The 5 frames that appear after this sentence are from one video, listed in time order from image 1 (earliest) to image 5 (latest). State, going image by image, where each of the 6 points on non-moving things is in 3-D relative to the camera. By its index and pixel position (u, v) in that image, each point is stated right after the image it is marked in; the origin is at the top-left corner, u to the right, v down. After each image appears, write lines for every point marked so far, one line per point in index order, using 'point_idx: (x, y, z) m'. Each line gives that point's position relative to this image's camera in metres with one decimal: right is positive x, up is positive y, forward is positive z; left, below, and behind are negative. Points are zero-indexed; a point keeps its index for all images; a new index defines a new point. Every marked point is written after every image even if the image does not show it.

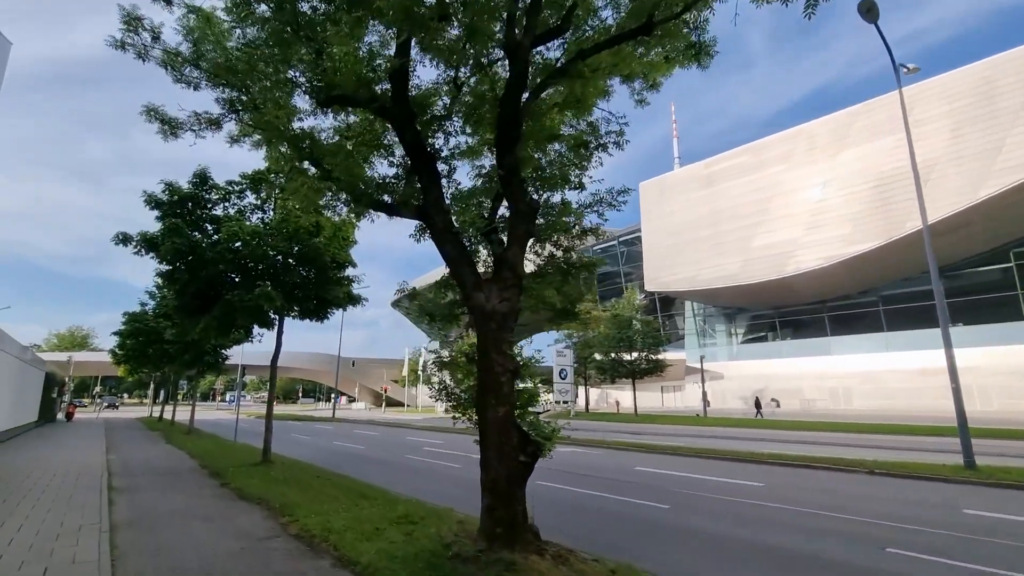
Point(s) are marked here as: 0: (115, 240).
0: (-8.2, +1.0, +12.2) m
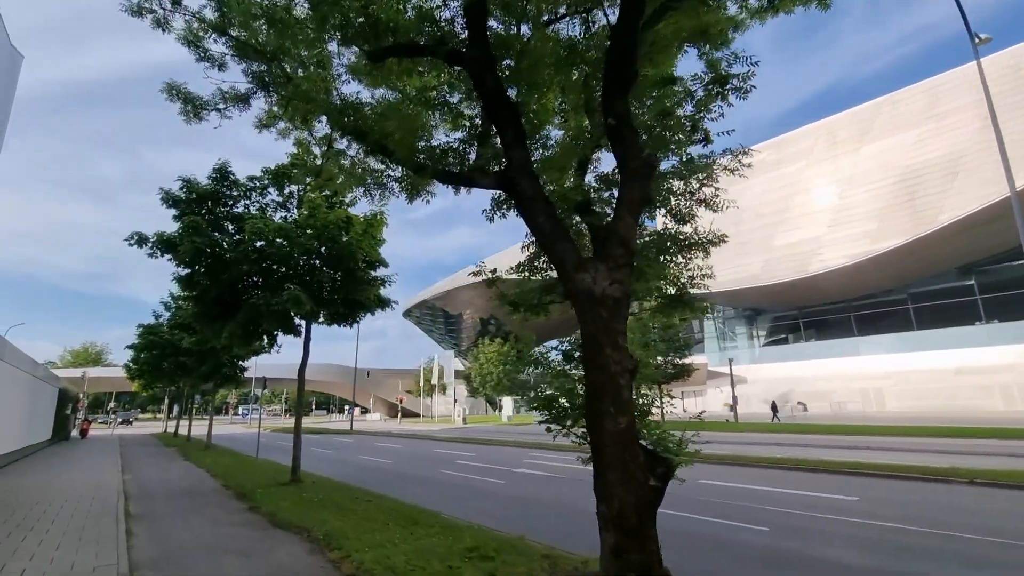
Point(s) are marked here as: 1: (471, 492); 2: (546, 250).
0: (-7.2, +0.9, +11.2) m
1: (-0.8, -4.5, +12.9) m
2: (+0.3, +0.3, +4.6) m
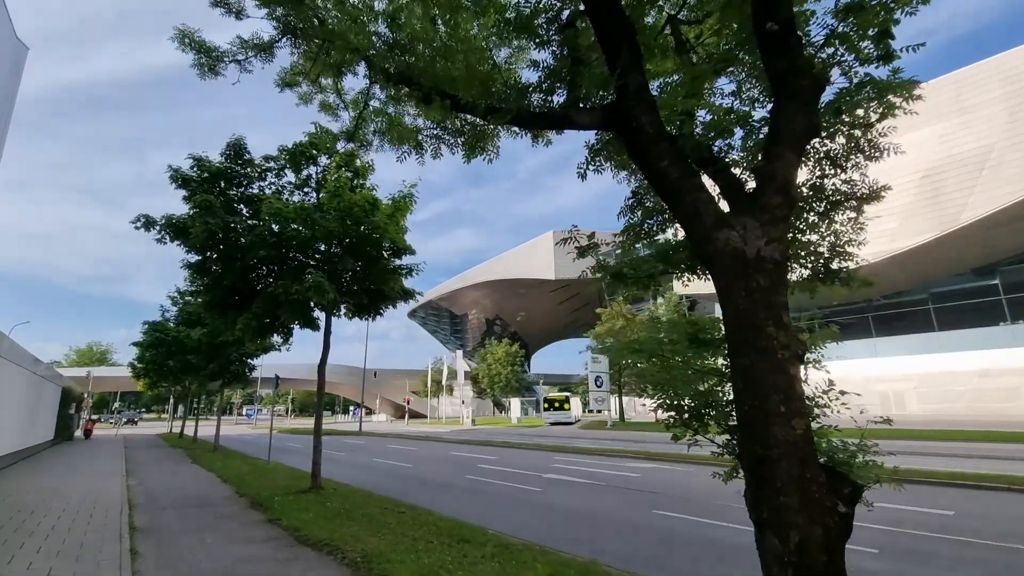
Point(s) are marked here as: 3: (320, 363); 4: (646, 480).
0: (-6.5, +1.1, +10.2) m
1: (-0.1, -4.3, +11.8) m
2: (+1.0, +0.5, +3.6) m
3: (-3.6, -1.4, +11.0) m
4: (+3.2, -4.6, +14.1) m
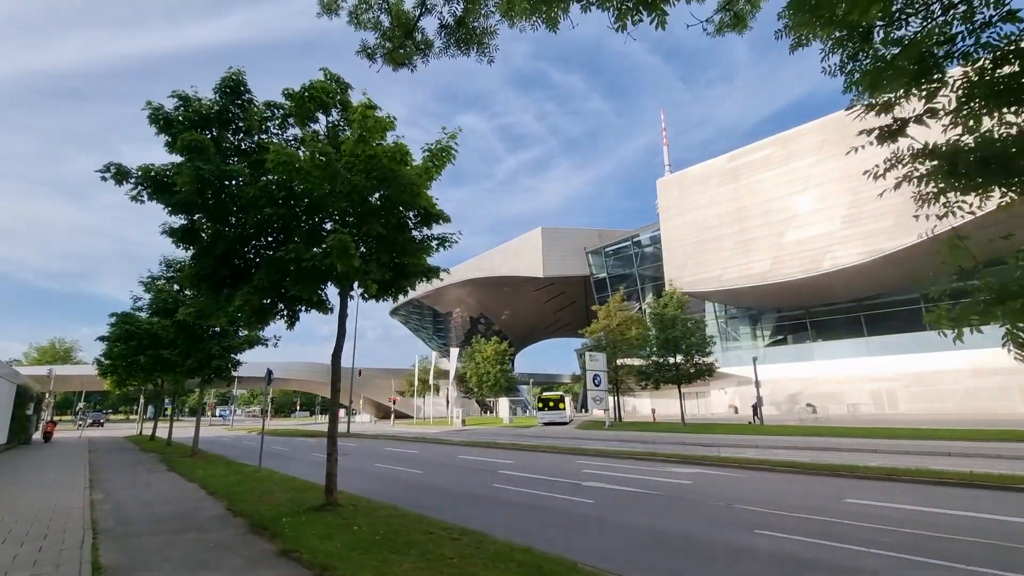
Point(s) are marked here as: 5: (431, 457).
0: (-5.6, +1.6, +8.1) m
1: (+0.7, -3.9, +10.0) m
2: (+2.1, +0.9, +1.8) m
3: (-2.7, -1.0, +9.1) m
4: (+3.9, -4.2, +12.4) m
5: (-2.7, -5.6, +19.6) m
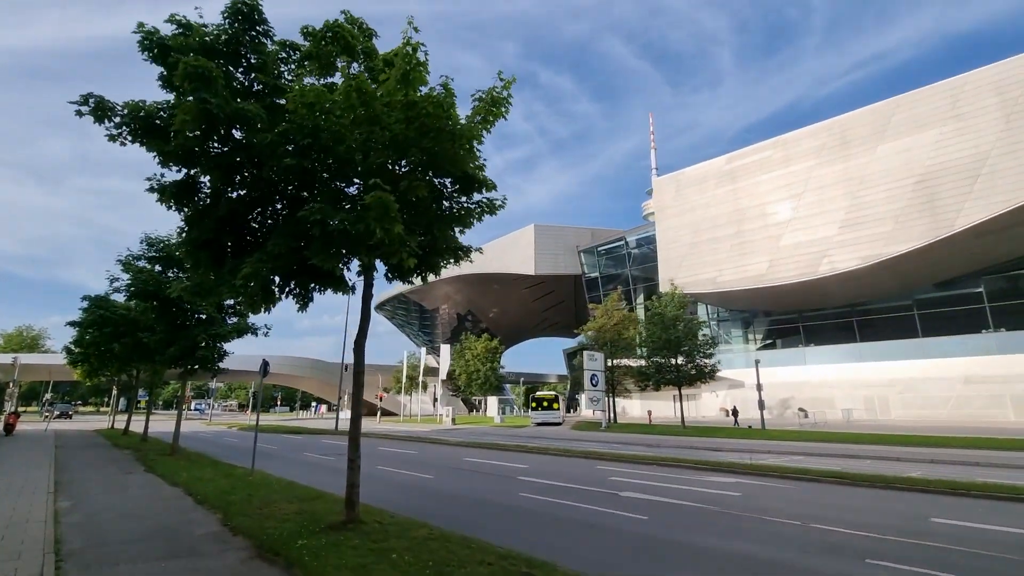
0: (-4.8, +2.0, +6.6) m
1: (+1.3, -3.6, +8.7) m
2: (+3.1, +1.1, +0.5) m
3: (-2.0, -0.6, +7.6) m
4: (+4.4, -4.0, +11.2) m
5: (-2.5, -5.2, +18.1) m
